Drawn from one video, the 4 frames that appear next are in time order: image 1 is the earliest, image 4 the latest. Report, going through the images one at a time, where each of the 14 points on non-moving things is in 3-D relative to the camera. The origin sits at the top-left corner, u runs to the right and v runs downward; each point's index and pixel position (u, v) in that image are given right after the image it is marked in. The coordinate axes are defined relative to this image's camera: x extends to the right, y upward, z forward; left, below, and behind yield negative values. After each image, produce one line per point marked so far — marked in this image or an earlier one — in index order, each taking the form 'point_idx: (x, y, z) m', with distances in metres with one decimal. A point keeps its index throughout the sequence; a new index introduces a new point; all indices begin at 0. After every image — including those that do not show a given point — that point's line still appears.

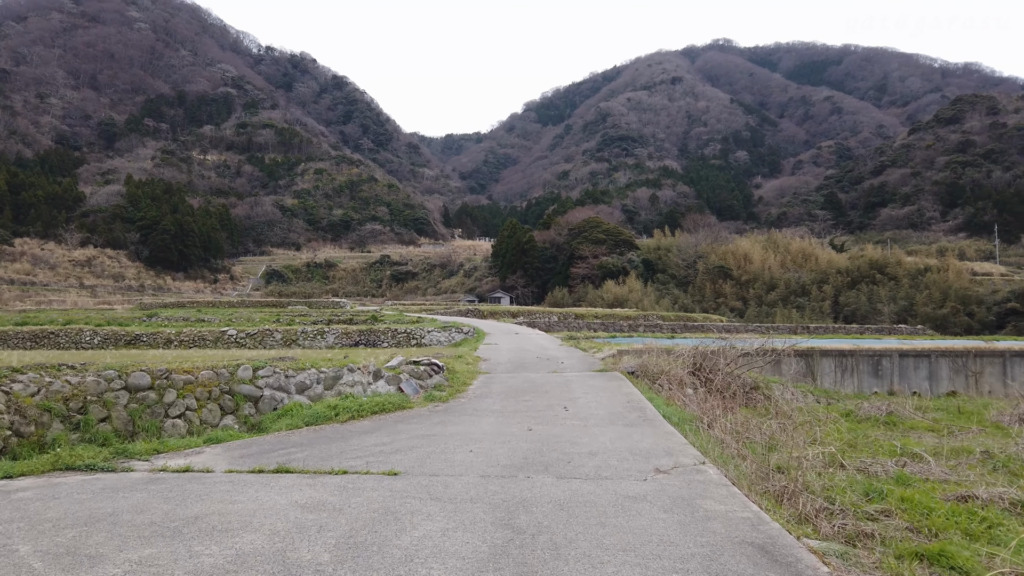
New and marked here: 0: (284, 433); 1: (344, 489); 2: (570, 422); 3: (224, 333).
0: (-2.2, -1.4, +5.2) m
1: (-1.1, -1.3, +3.4) m
2: (+0.5, -1.3, +5.1) m
3: (-9.1, -1.4, +17.2) m
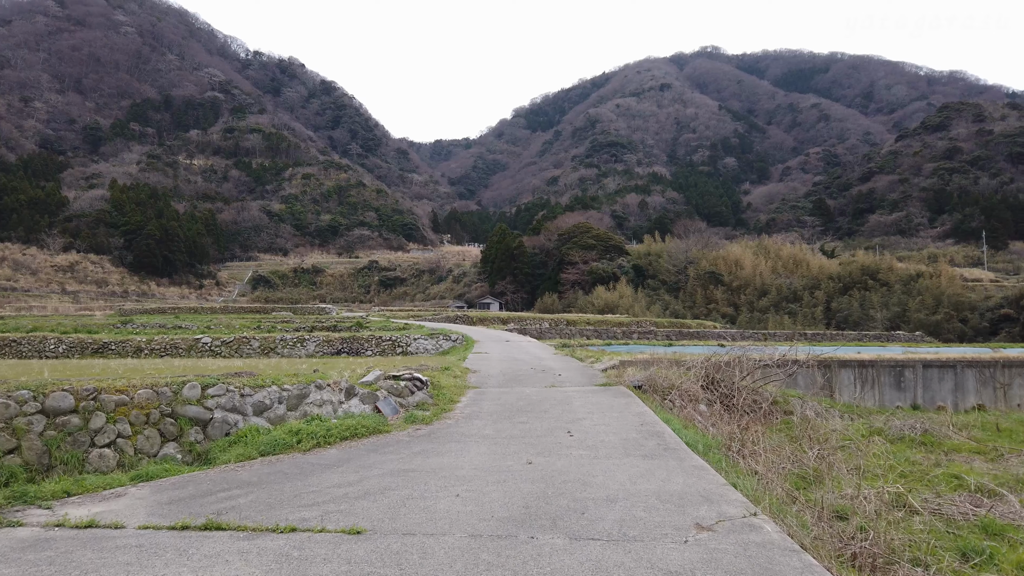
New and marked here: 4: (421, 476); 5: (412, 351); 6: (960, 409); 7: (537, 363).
0: (-2.2, -1.4, +4.3) m
1: (-1.1, -1.3, +2.6) m
2: (+0.5, -1.3, +4.2) m
3: (-9.4, -1.6, +16.2) m
4: (-0.6, -1.3, +3.8) m
5: (-3.0, -1.9, +16.6) m
6: (+7.4, -2.0, +8.9) m
7: (+0.4, -1.4, +9.9) m
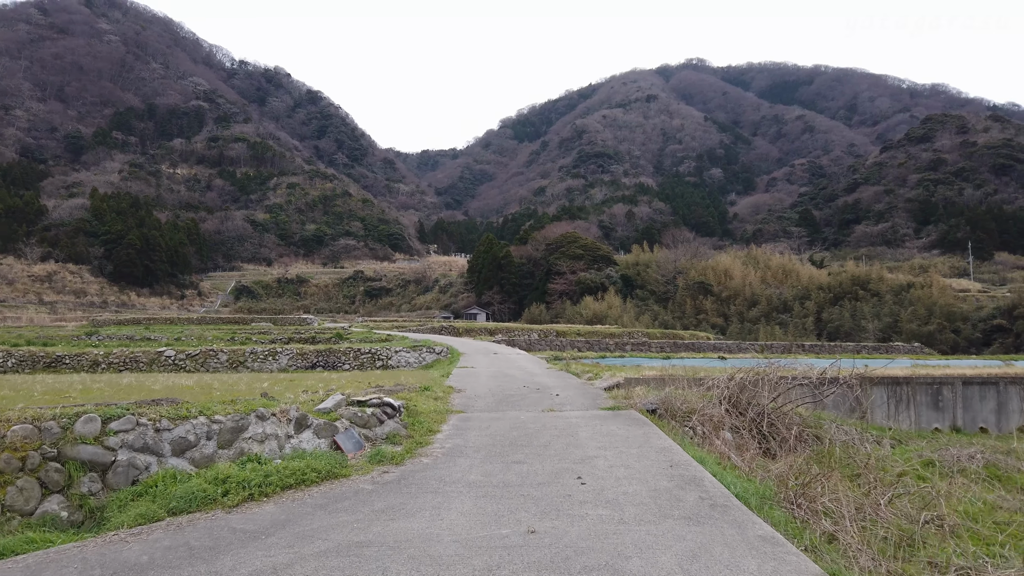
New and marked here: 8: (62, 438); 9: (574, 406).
0: (-2.3, -1.4, +3.2) m
1: (-1.1, -1.3, +1.4) m
2: (+0.5, -1.3, +3.1) m
3: (-9.7, -1.8, +14.8) m
4: (-0.7, -1.3, +2.7) m
5: (-3.4, -2.2, +15.4) m
6: (+7.2, -2.1, +7.9) m
7: (+0.3, -1.5, +8.8) m
8: (-3.1, -1.0, +3.8) m
9: (+0.7, -1.4, +6.4) m
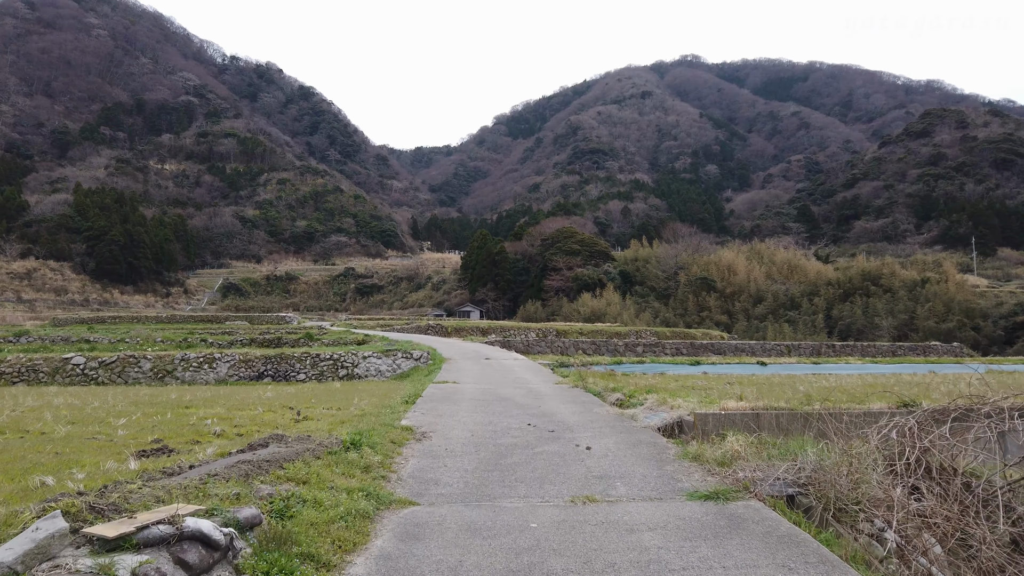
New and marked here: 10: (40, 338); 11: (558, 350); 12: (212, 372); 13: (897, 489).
0: (-2.2, -1.3, +0.1) m
1: (-1.0, -1.1, -1.6) m
2: (+0.5, -1.1, +0.1) m
3: (-9.8, -1.6, +11.7) m
4: (-0.6, -1.2, -0.4) m
5: (-3.5, -2.0, +12.3) m
6: (+7.2, -1.9, +5.0) m
7: (+0.2, -1.3, +5.7) m
8: (-3.1, -0.9, +0.7) m
9: (+0.7, -1.2, +3.3) m
10: (-17.2, -1.8, +19.3) m
11: (+1.6, -2.0, +17.2) m
12: (-6.8, -1.9, +12.1) m
13: (+2.1, -1.1, +2.9) m
